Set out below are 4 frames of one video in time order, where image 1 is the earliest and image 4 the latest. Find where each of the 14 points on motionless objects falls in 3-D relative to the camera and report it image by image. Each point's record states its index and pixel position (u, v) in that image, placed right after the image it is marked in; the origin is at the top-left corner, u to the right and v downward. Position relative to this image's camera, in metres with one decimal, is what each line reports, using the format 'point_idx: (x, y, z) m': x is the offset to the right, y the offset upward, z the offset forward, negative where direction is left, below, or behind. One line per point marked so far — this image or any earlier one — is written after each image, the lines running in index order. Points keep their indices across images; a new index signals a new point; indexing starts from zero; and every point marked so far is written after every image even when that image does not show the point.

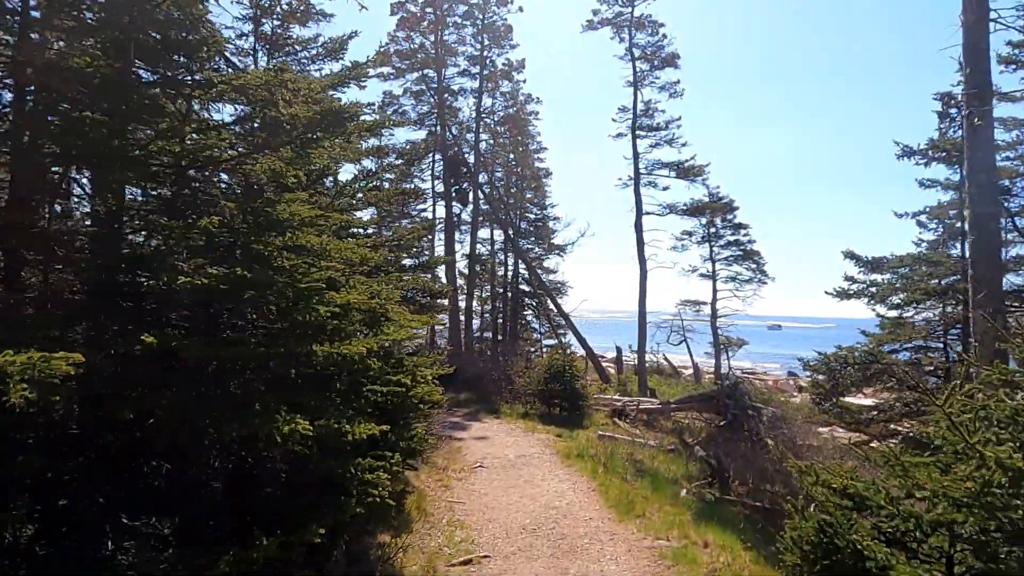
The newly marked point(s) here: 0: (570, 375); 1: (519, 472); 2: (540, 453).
0: (+1.4, -2.2, +14.4) m
1: (+0.1, -3.0, +9.3) m
2: (+0.5, -3.0, +10.5) m
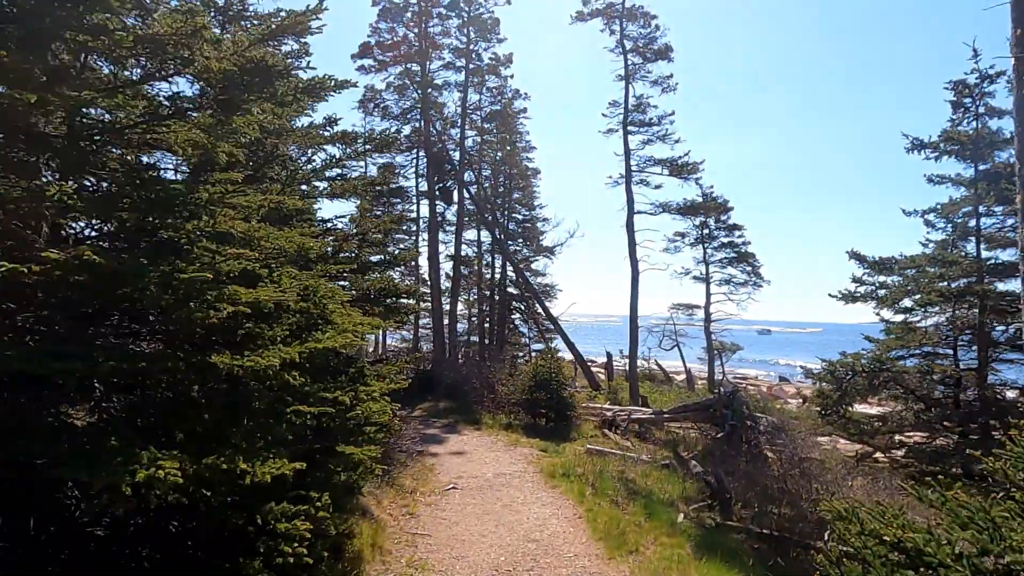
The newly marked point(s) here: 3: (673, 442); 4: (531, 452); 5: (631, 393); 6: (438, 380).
0: (+1.0, -2.2, +13.4) m
1: (-0.2, -3.0, +8.3) m
2: (+0.2, -3.1, +9.5) m
3: (+3.8, -3.7, +13.6) m
4: (+0.4, -3.1, +10.9) m
5: (+4.0, -3.5, +19.0) m
6: (-2.1, -2.6, +16.4) m
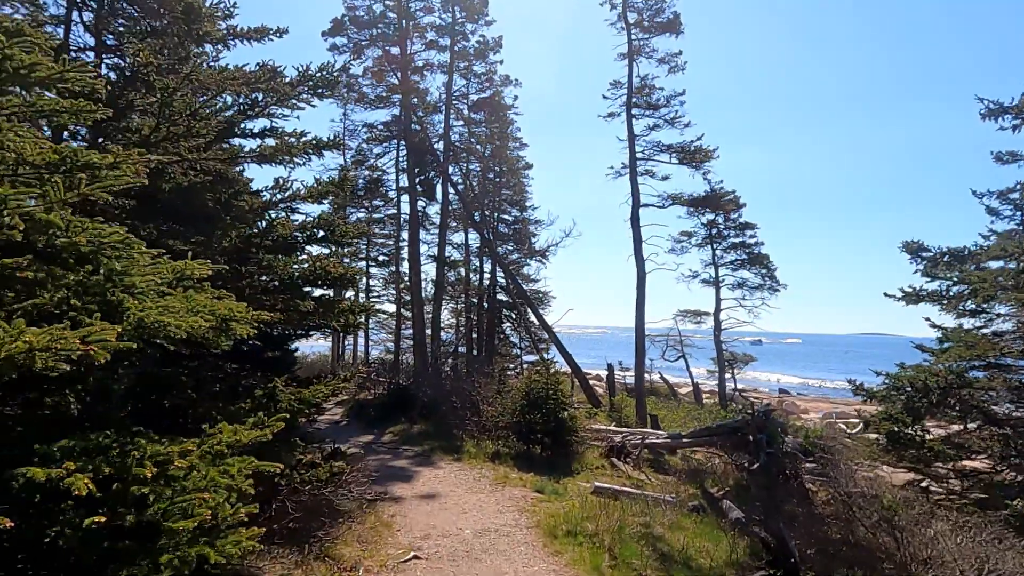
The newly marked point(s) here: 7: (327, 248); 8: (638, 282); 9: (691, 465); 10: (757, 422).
0: (+0.8, -2.2, +10.9) m
1: (-0.4, -2.9, +5.8) m
2: (0.0, -2.9, +7.0) m
3: (+3.6, -3.6, +11.2) m
4: (+0.2, -3.0, +8.4) m
5: (+3.7, -3.6, +16.6) m
6: (-2.4, -2.7, +13.9) m
7: (-2.2, +0.5, +6.9) m
8: (+3.7, +0.2, +16.8) m
9: (+3.7, -3.6, +11.7) m
10: (+4.8, -2.6, +11.3) m
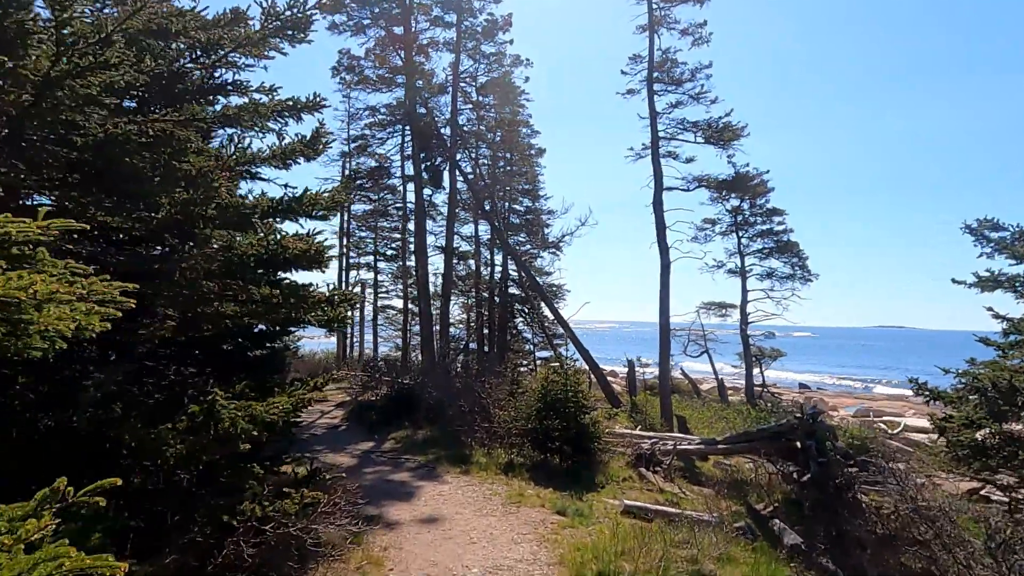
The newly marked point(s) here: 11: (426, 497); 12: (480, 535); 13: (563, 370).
0: (+1.1, -2.0, +9.7) m
1: (-0.2, -2.7, +4.6) m
2: (+0.2, -2.8, +5.8) m
3: (+3.9, -3.4, +9.8) m
4: (+0.4, -2.9, +7.2) m
5: (+4.0, -3.3, +15.3) m
6: (-2.1, -2.5, +12.7) m
7: (-2.1, +0.6, +5.7) m
8: (+4.1, +0.4, +15.5) m
9: (+3.9, -3.4, +10.4) m
10: (+5.1, -2.4, +10.0) m
11: (-1.2, -2.9, +8.0) m
12: (-0.4, -2.8, +6.5) m
13: (+0.9, -1.5, +10.2) m
